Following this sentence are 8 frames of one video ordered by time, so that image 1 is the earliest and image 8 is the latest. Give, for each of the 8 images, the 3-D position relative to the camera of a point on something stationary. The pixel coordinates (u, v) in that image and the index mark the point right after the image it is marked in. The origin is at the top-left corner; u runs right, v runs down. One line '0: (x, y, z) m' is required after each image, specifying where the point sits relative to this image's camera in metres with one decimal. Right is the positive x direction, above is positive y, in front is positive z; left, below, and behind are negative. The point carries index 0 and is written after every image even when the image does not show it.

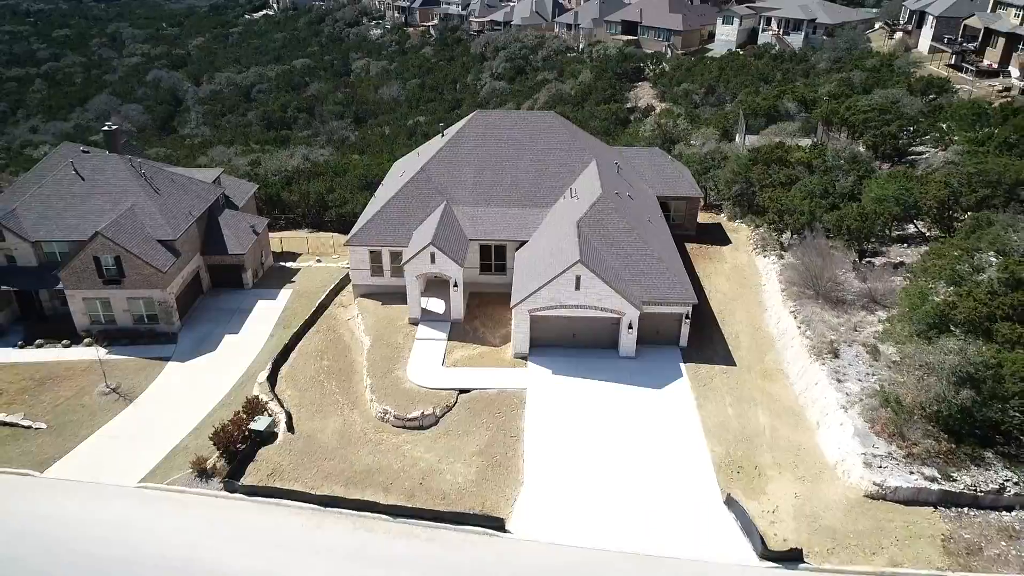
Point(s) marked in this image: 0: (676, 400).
0: (+4.3, -2.9, +18.9) m
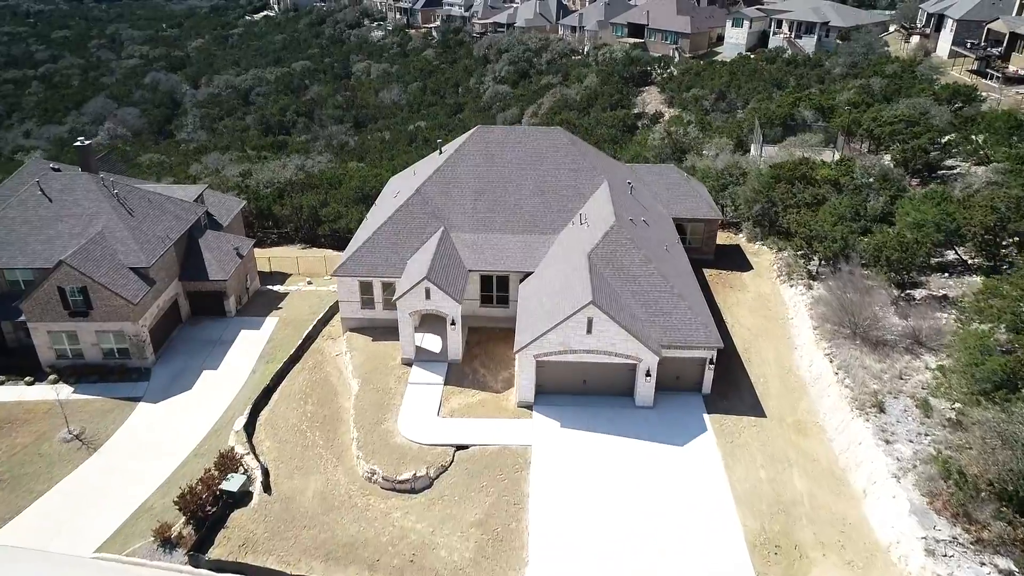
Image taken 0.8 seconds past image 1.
0: (+4.4, -4.0, +16.8) m
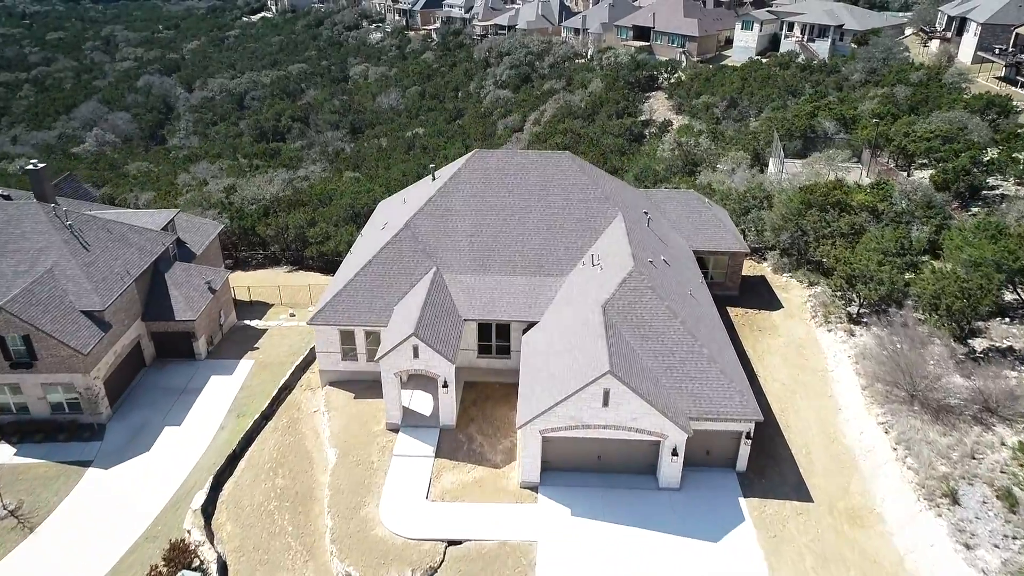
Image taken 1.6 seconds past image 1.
0: (+4.5, -5.3, +14.1) m
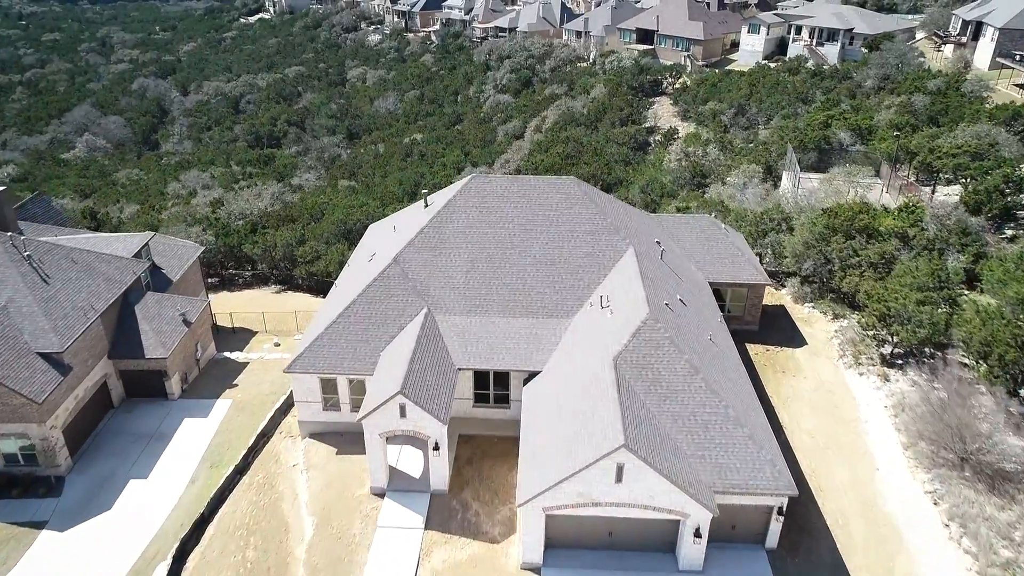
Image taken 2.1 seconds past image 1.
0: (+4.4, -6.3, +12.2) m
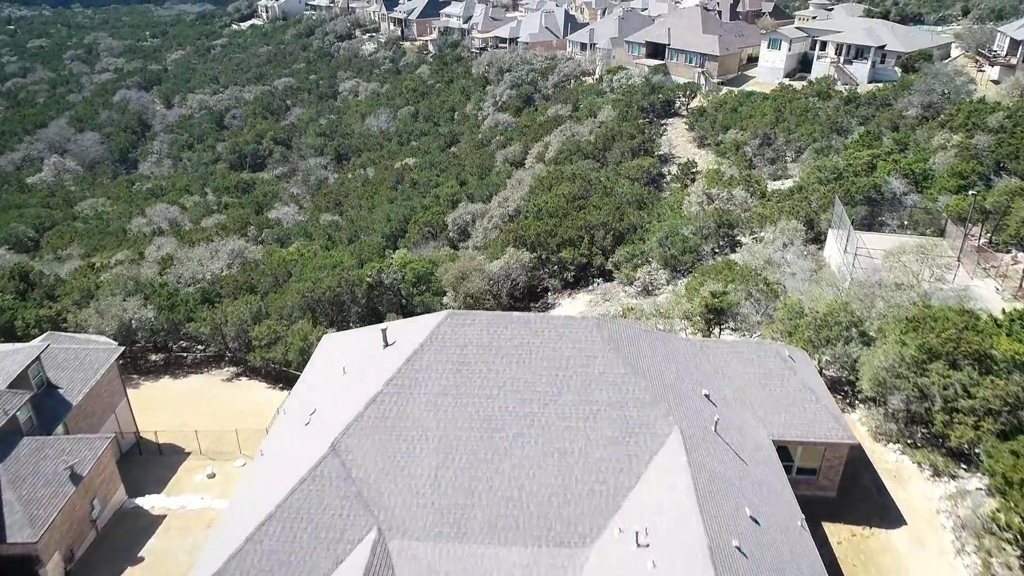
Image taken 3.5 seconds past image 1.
0: (+4.3, -9.8, +6.6) m
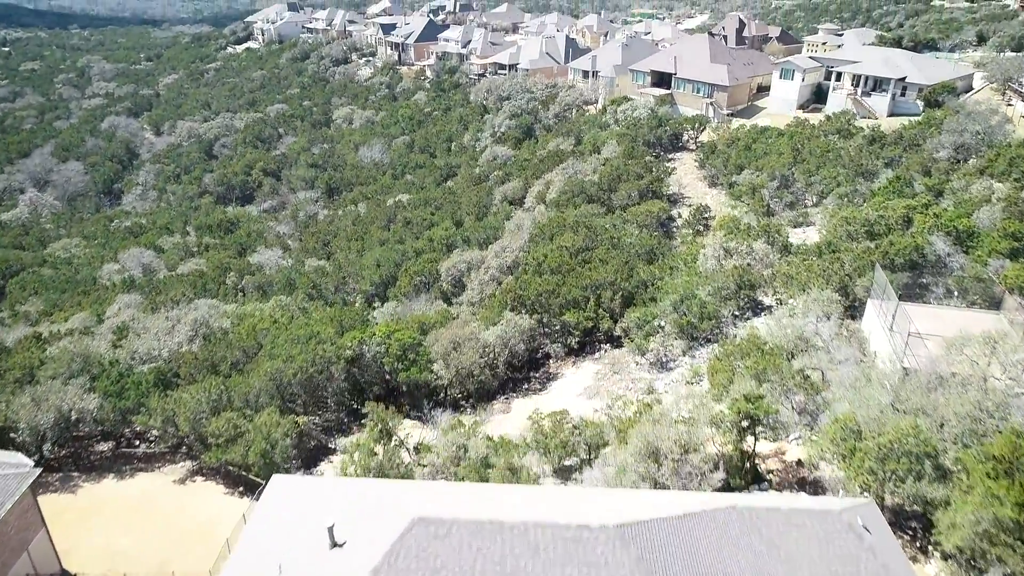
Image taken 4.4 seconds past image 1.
0: (+4.1, -12.3, +2.6) m
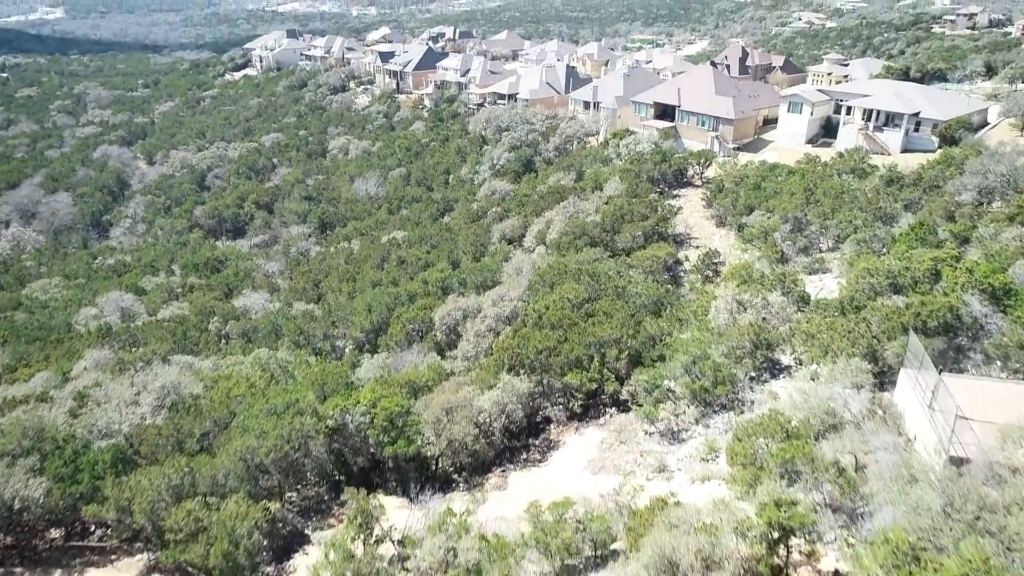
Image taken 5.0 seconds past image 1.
0: (+4.0, -14.0, -0.3) m
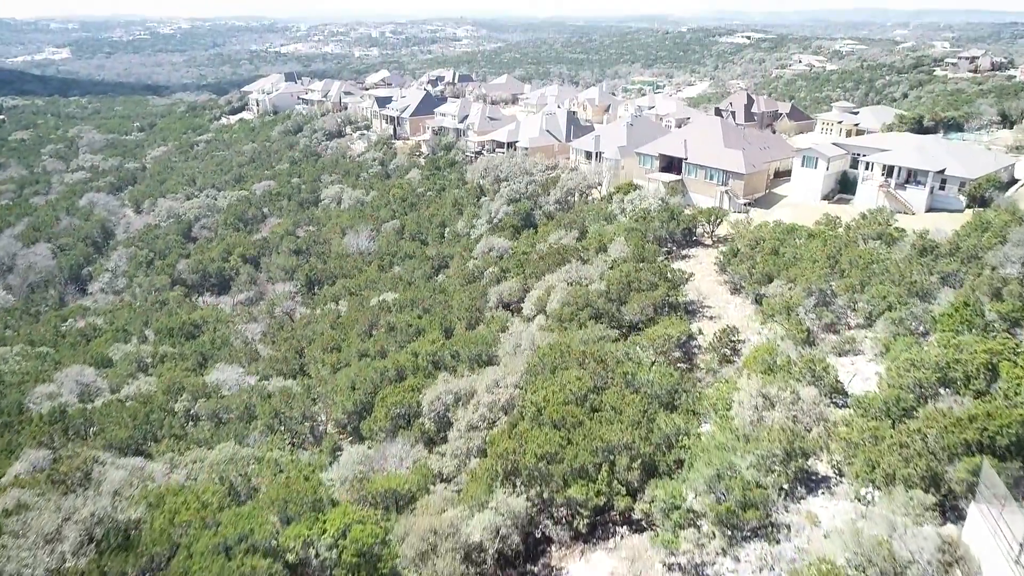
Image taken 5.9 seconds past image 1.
0: (+3.8, -16.2, -5.0) m
